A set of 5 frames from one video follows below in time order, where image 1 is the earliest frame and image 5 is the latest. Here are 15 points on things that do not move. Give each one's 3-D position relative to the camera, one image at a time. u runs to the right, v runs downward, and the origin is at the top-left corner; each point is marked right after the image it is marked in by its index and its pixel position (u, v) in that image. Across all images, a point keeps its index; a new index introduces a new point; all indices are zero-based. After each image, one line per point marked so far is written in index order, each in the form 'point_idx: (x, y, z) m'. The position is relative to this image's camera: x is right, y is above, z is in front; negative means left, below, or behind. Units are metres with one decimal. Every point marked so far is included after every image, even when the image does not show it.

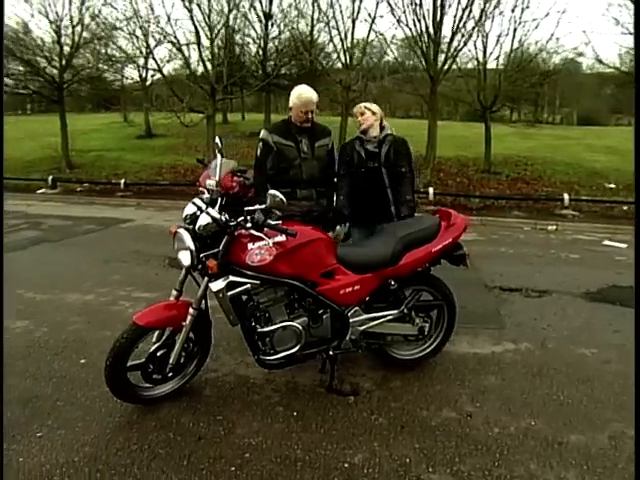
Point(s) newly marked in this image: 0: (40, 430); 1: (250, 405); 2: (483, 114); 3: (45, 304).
0: (-2.2, -1.5, +3.1) m
1: (-0.6, -1.4, +3.4) m
2: (+6.4, +4.9, +15.4) m
3: (-3.8, -0.9, +5.5) m
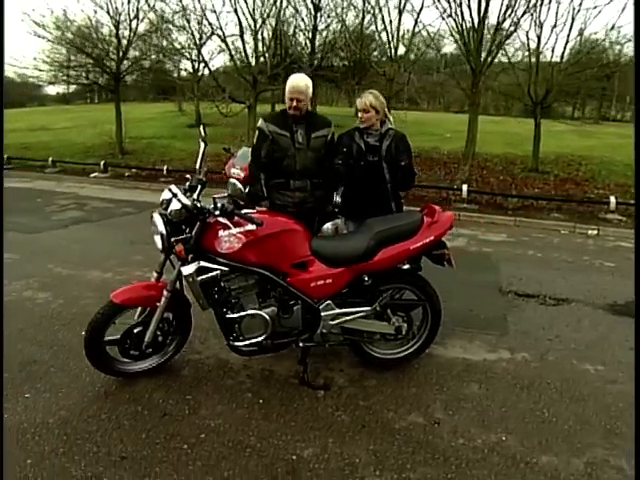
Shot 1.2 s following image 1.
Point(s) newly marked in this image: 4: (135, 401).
0: (-2.5, -1.3, +3.4) m
1: (-0.9, -1.3, +3.4) m
2: (+7.8, +4.8, +14.4) m
3: (-3.8, -0.6, +5.9) m
4: (-1.5, -1.3, +3.2) m
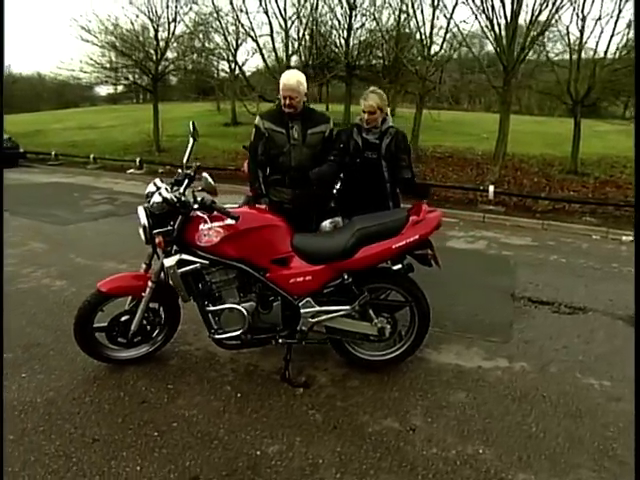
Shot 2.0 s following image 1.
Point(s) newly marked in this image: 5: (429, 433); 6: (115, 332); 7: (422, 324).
0: (-2.7, -1.2, +3.6) m
1: (-1.0, -1.2, +3.5) m
2: (+8.8, +4.6, +13.6) m
3: (-3.7, -0.4, +6.2) m
4: (-1.7, -1.3, +3.3) m
5: (+0.8, -1.4, +2.9) m
6: (-1.8, -0.8, +3.5) m
7: (+0.9, -0.8, +3.5) m
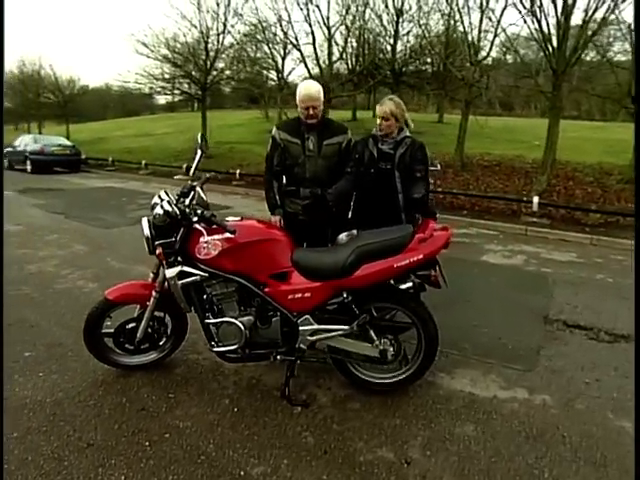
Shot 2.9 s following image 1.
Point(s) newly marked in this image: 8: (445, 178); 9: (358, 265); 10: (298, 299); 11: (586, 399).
0: (-2.6, -1.3, +3.8) m
1: (-1.0, -1.3, +3.5) m
2: (+10.0, +4.1, +12.5) m
3: (-3.3, -0.5, +6.5) m
4: (-1.7, -1.3, +3.4) m
5: (+0.7, -1.6, +2.7) m
6: (-1.8, -0.9, +3.6) m
7: (+0.9, -0.9, +3.3) m
8: (+4.9, +2.4, +15.3) m
9: (+0.3, -0.2, +3.0) m
10: (-0.2, -0.5, +3.1) m
11: (+2.3, -1.4, +3.5) m
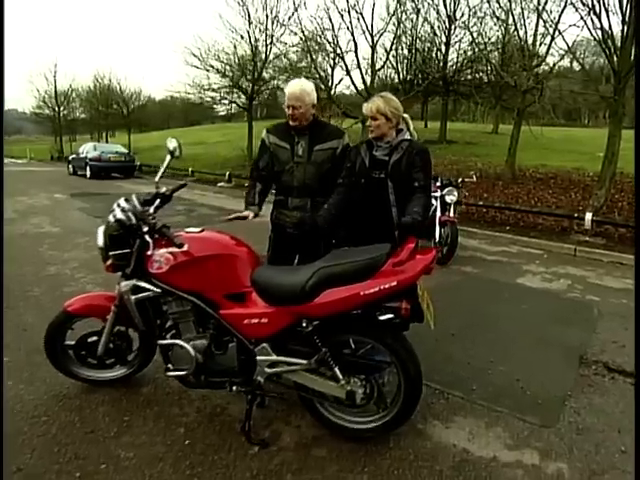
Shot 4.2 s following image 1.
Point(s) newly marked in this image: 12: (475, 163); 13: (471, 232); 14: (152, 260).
0: (-2.8, -1.3, +3.7) m
1: (-1.3, -1.4, +3.2) m
2: (+11.0, +3.3, +10.8) m
3: (-3.1, -0.6, +6.5) m
4: (-2.0, -1.4, +3.2) m
5: (+0.4, -1.7, +2.2) m
6: (-2.0, -1.0, +3.4) m
7: (+0.6, -1.1, +2.8) m
8: (+6.2, +1.8, +14.2) m
9: (0.0, -0.3, +2.6) m
10: (-0.4, -0.6, +2.7) m
11: (+2.1, -1.6, +2.7) m
12: (+7.5, +3.8, +19.2) m
13: (+3.7, +0.2, +9.7) m
14: (-1.2, -0.1, +2.8) m
